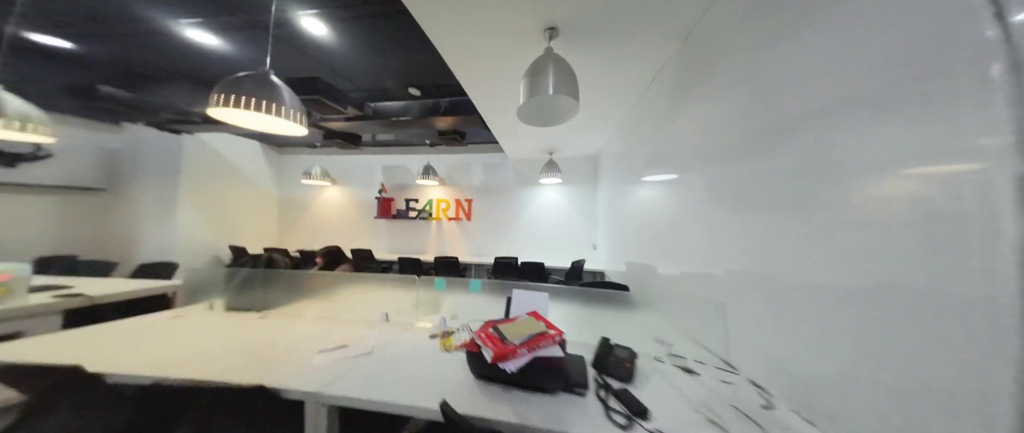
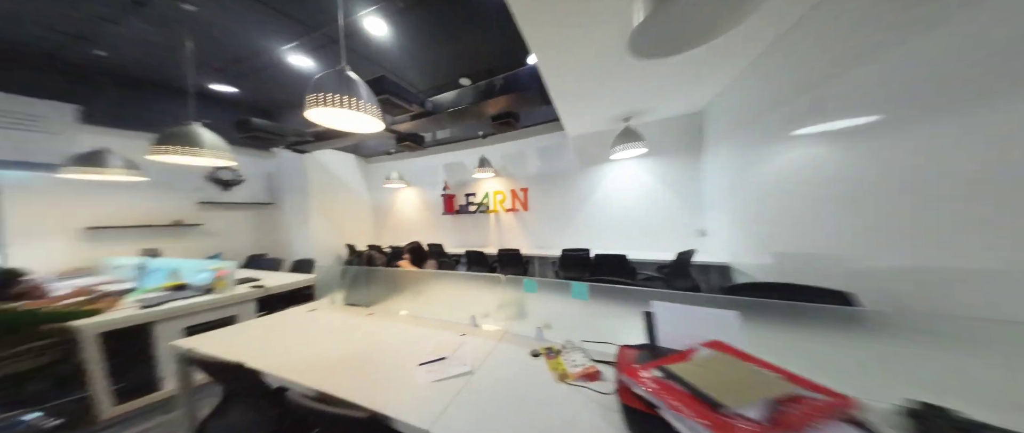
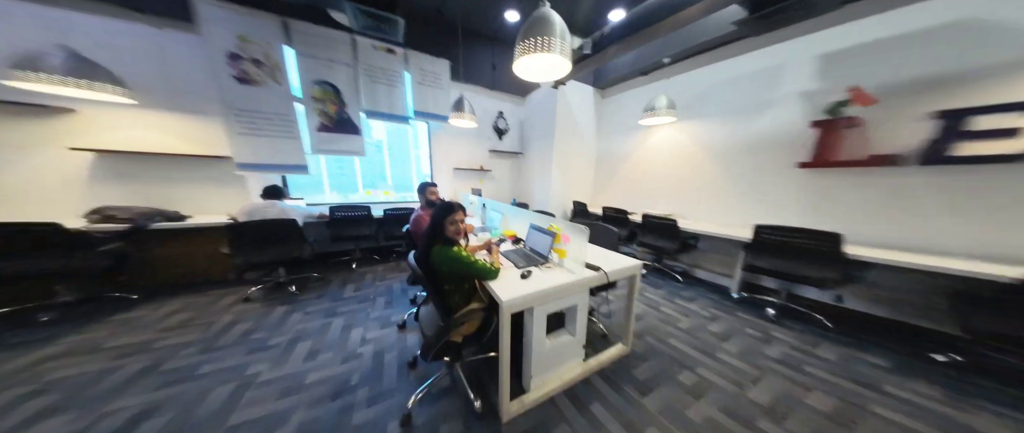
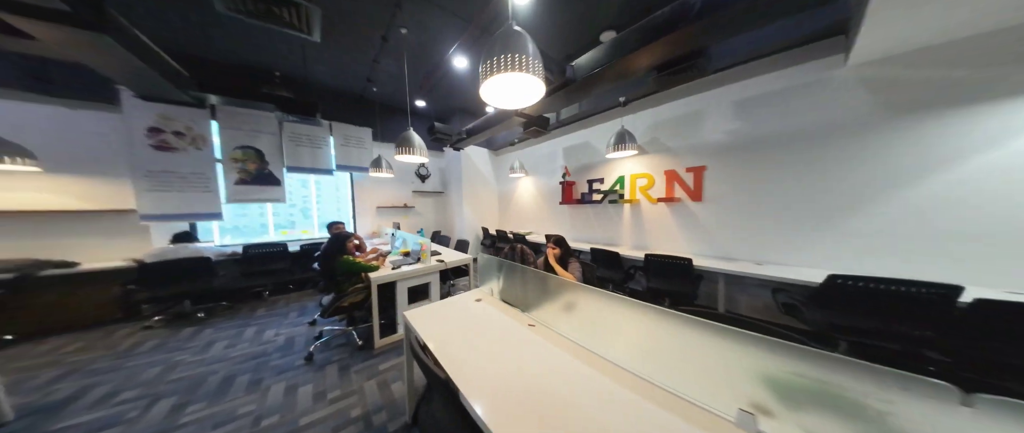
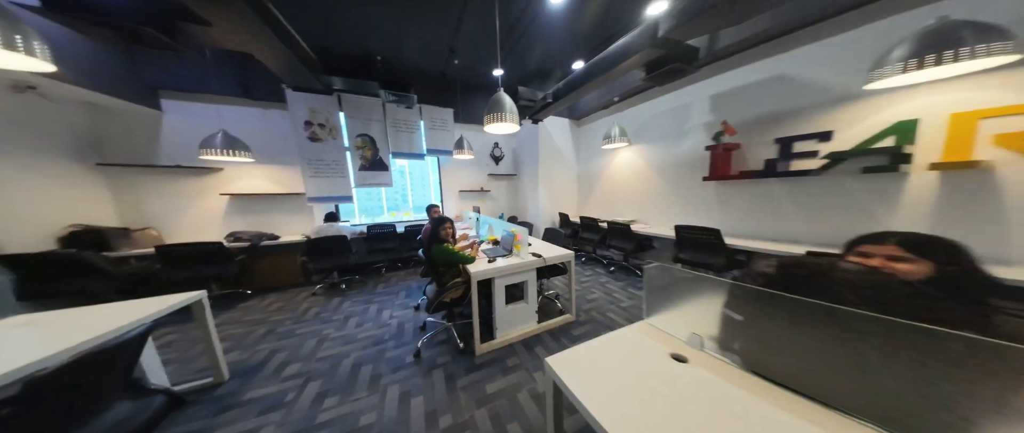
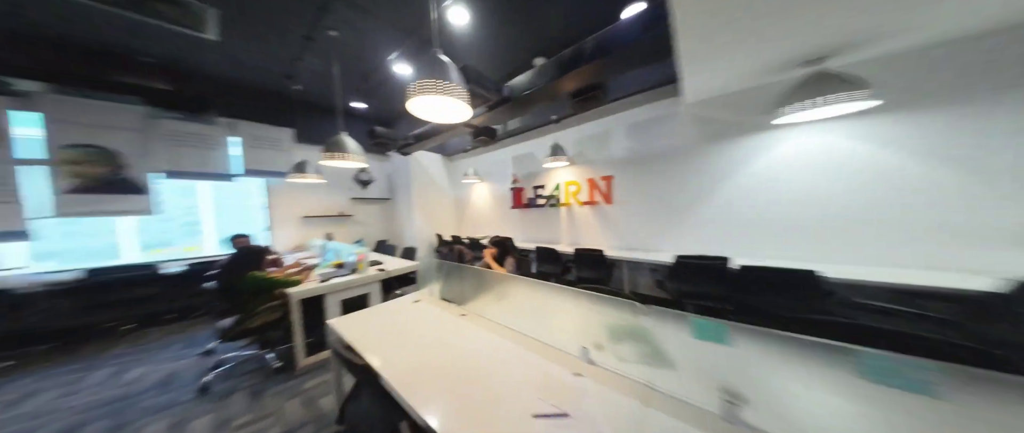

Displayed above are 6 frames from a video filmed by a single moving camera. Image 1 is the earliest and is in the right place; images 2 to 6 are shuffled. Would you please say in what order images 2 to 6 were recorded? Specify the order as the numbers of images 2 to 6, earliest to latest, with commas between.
2, 6, 4, 5, 3
